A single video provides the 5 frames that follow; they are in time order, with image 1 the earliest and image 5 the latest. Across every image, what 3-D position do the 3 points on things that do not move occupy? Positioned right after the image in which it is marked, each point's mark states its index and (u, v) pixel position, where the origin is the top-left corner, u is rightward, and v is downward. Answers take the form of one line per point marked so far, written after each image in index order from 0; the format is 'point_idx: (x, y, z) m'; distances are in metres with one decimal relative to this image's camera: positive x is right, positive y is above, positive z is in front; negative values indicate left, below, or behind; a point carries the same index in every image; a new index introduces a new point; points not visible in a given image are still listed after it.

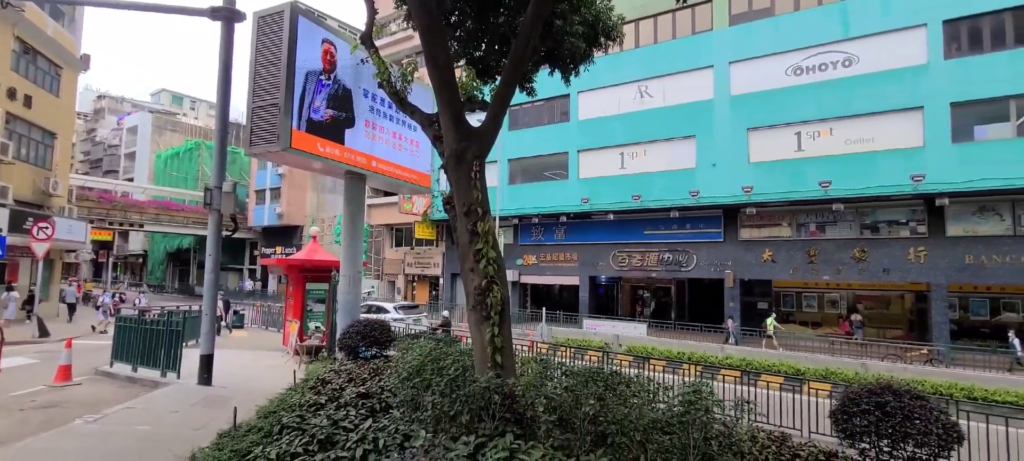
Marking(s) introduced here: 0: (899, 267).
0: (+13.8, -1.3, +19.2) m
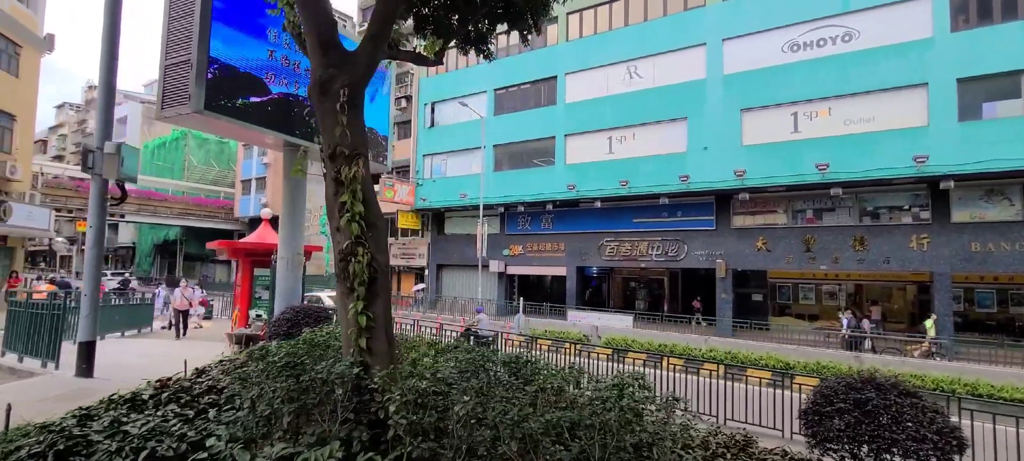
0: (+12.9, -0.8, +17.9) m
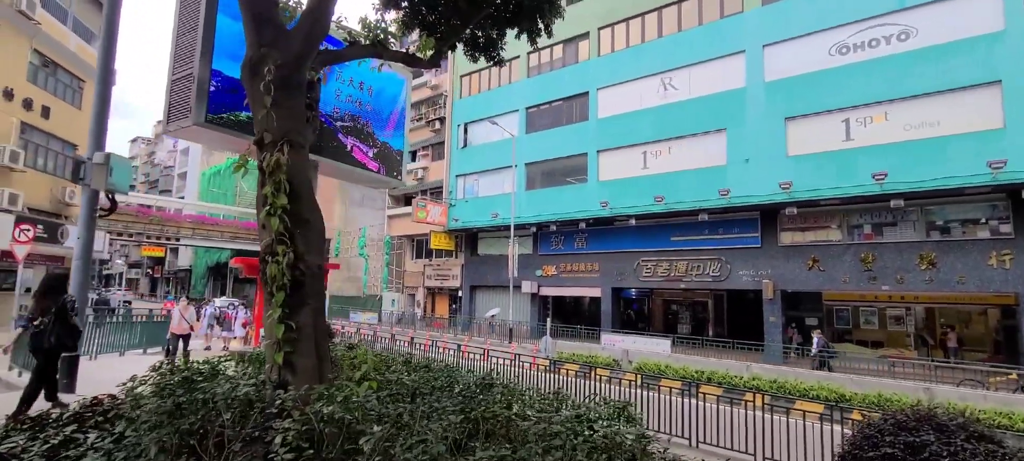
0: (+13.8, -1.3, +15.9) m
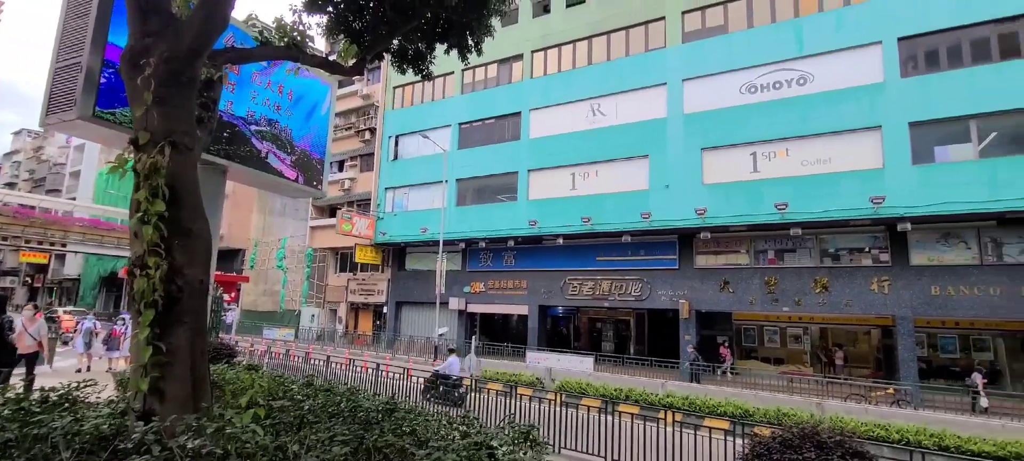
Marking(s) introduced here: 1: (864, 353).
0: (+11.5, -2.2, +17.6) m
1: (+12.8, -4.4, +19.7) m
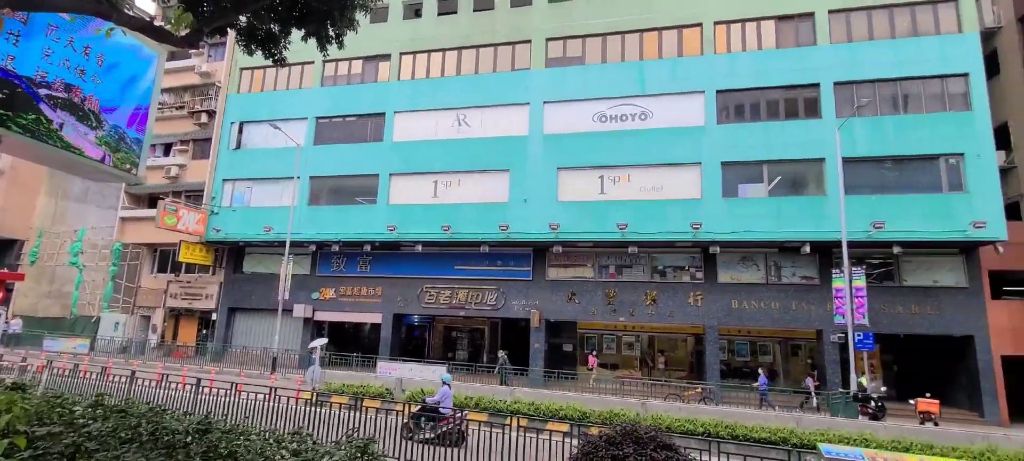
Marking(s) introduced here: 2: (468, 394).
0: (+6.4, -3.0, +19.8) m
1: (+7.1, -5.3, +22.1) m
2: (-1.2, -4.6, +15.1) m
